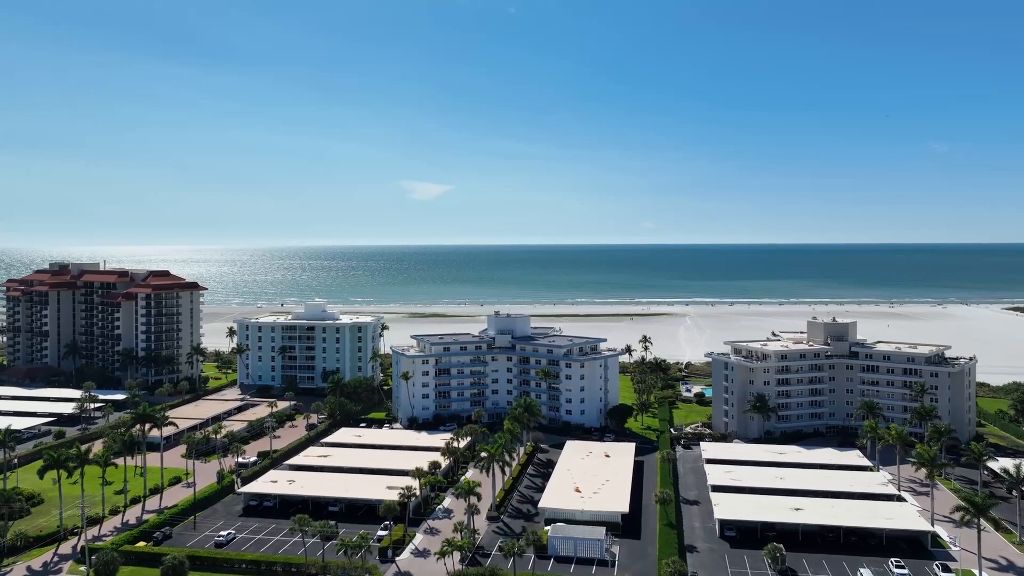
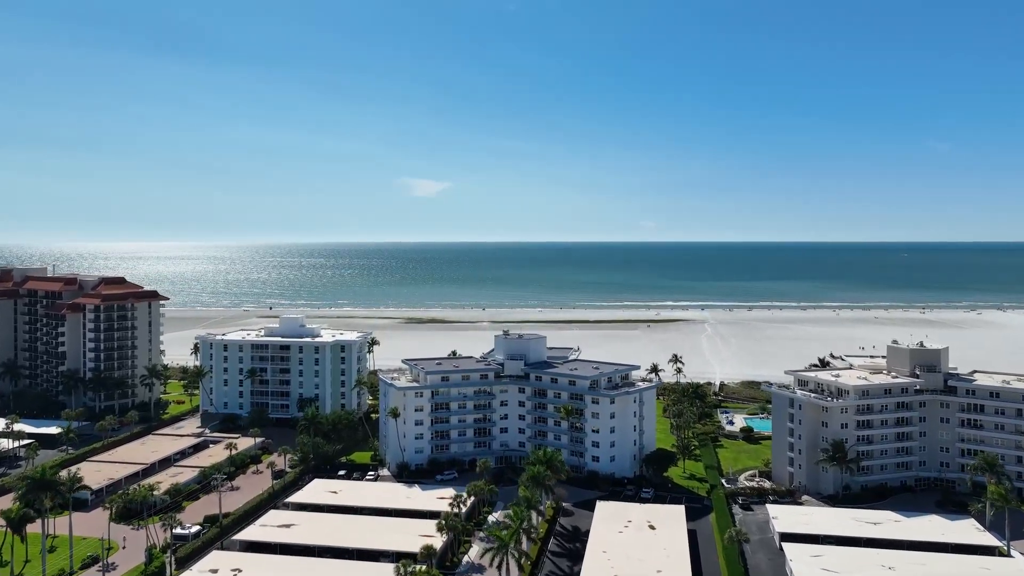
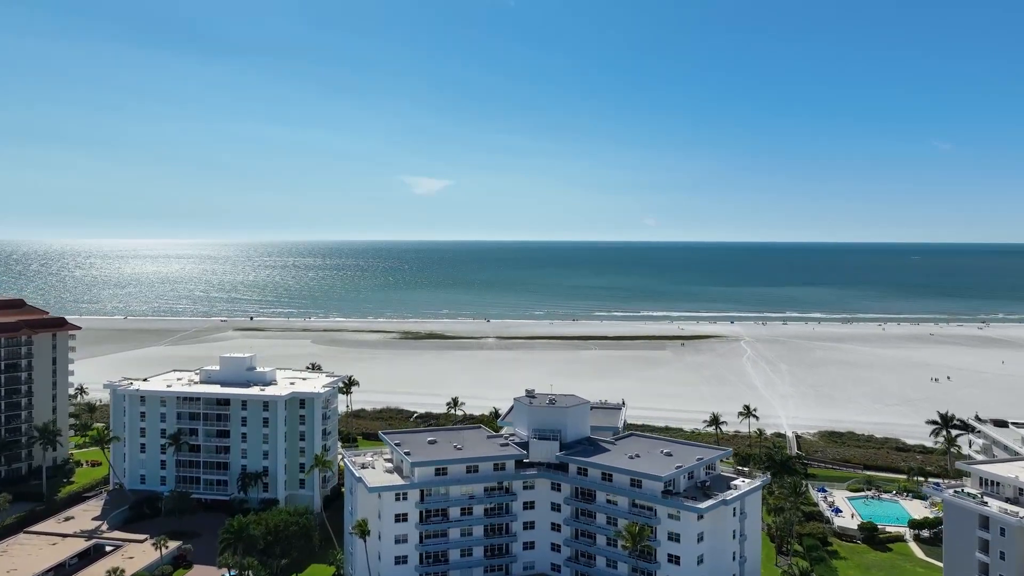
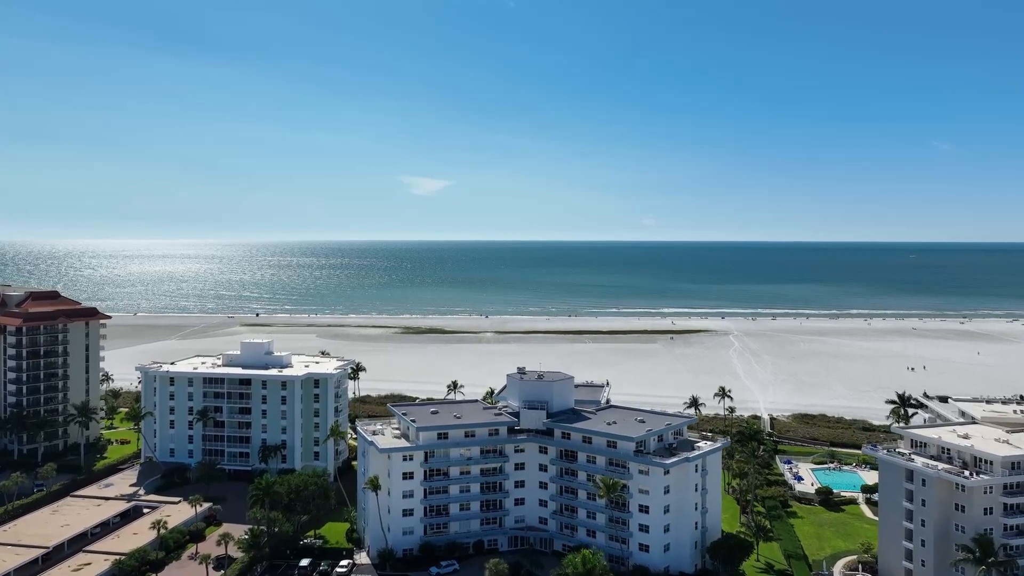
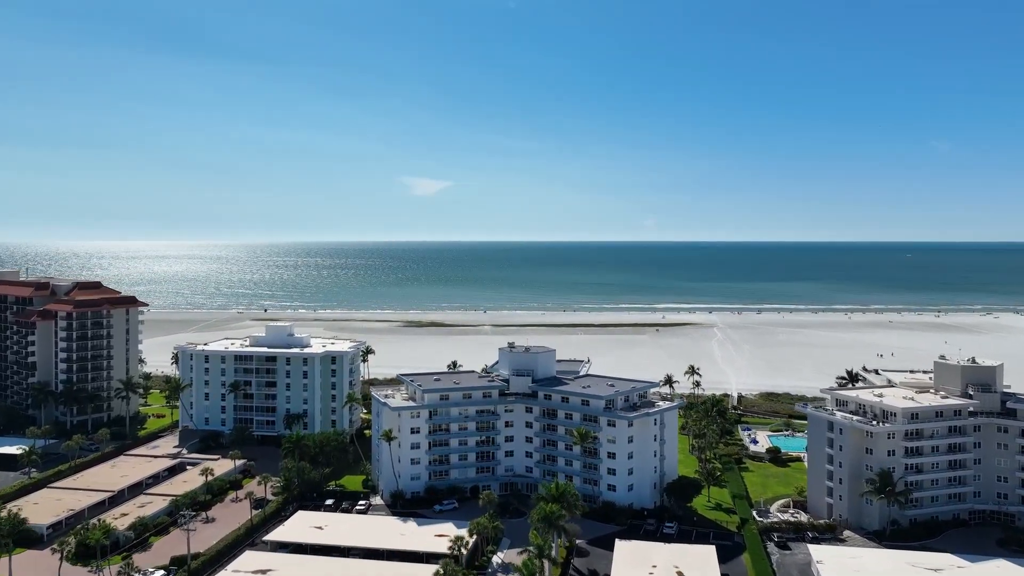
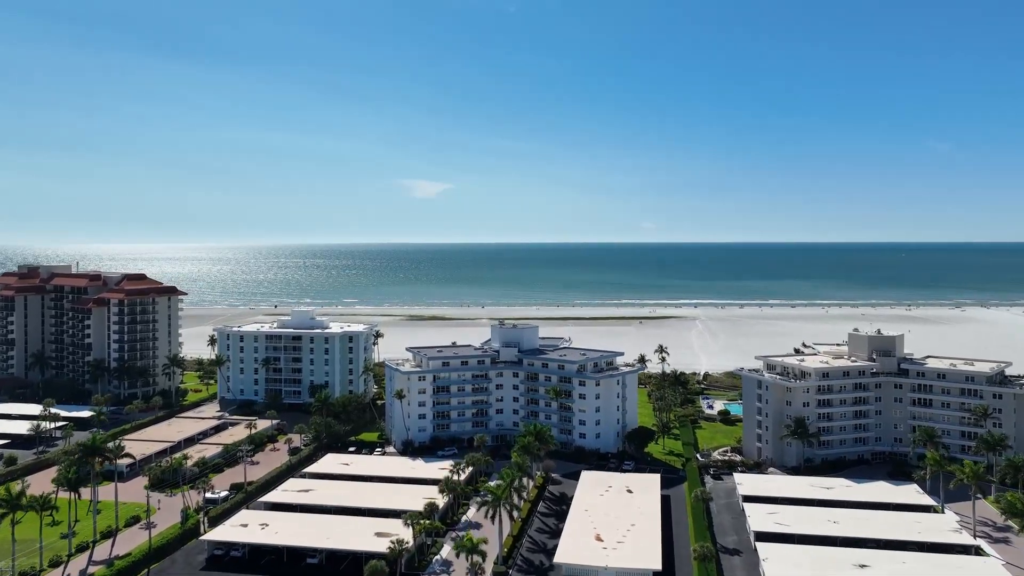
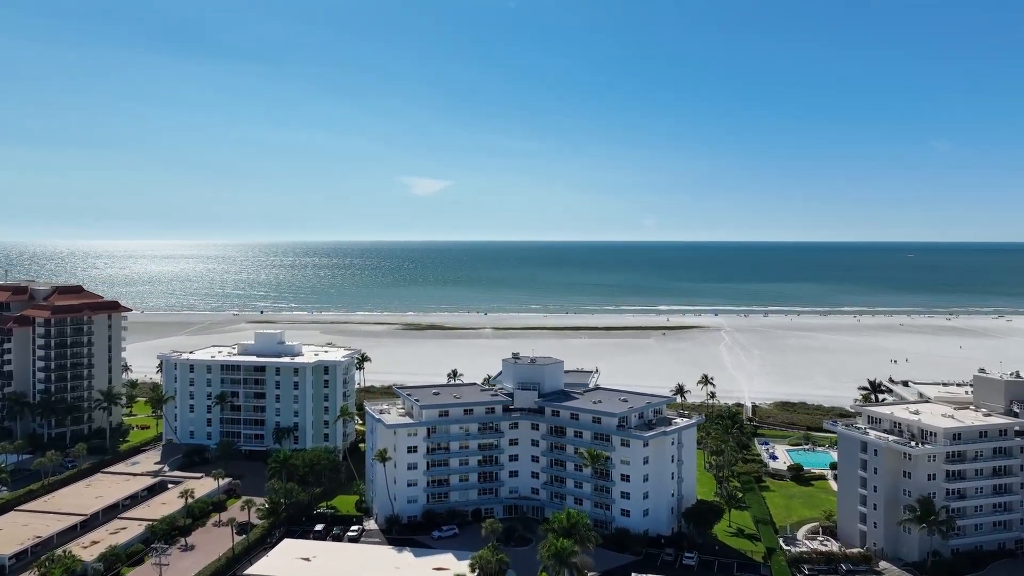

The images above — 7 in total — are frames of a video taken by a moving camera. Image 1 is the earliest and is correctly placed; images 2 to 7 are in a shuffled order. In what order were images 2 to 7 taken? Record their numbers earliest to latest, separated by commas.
6, 2, 5, 7, 4, 3
